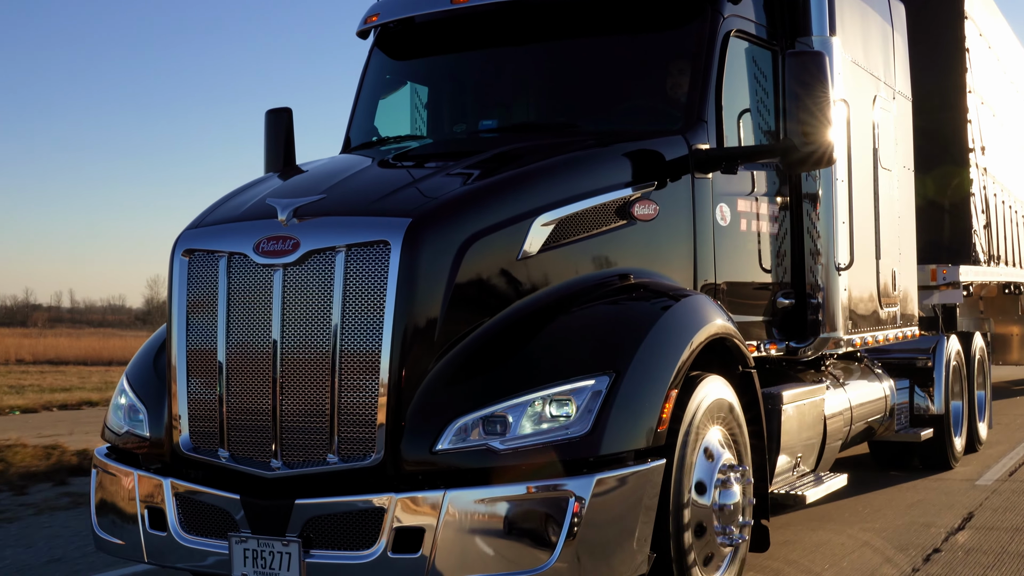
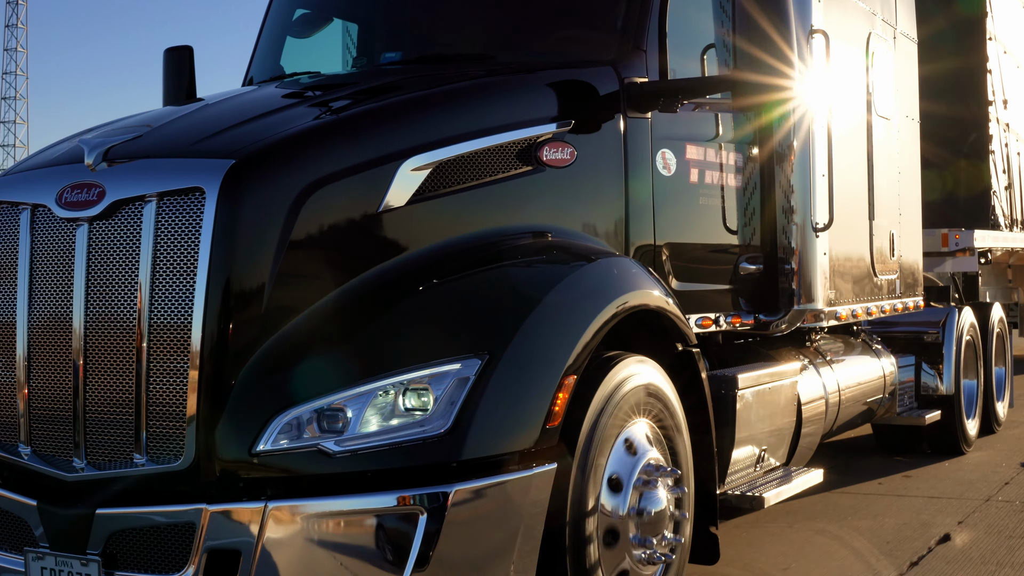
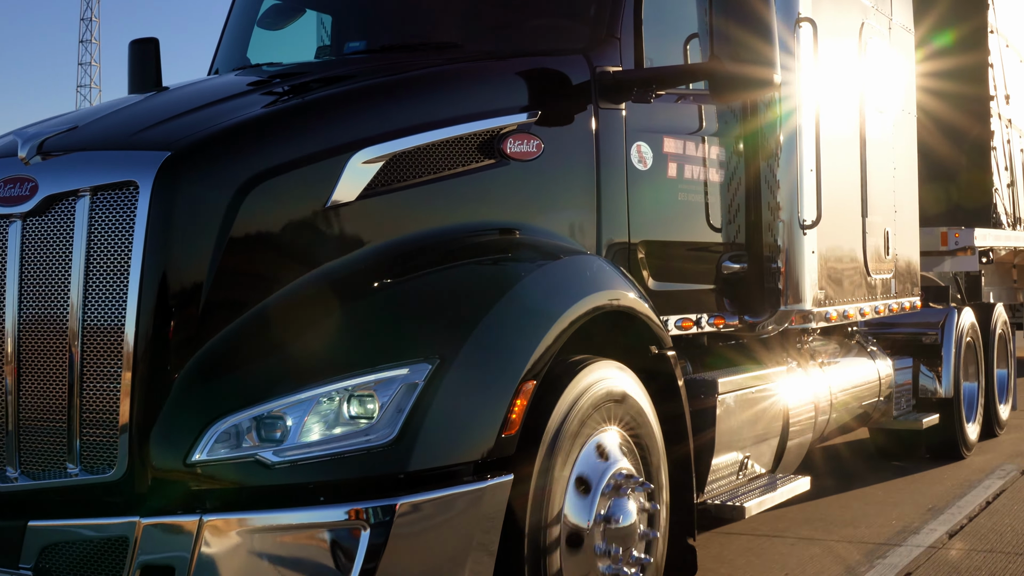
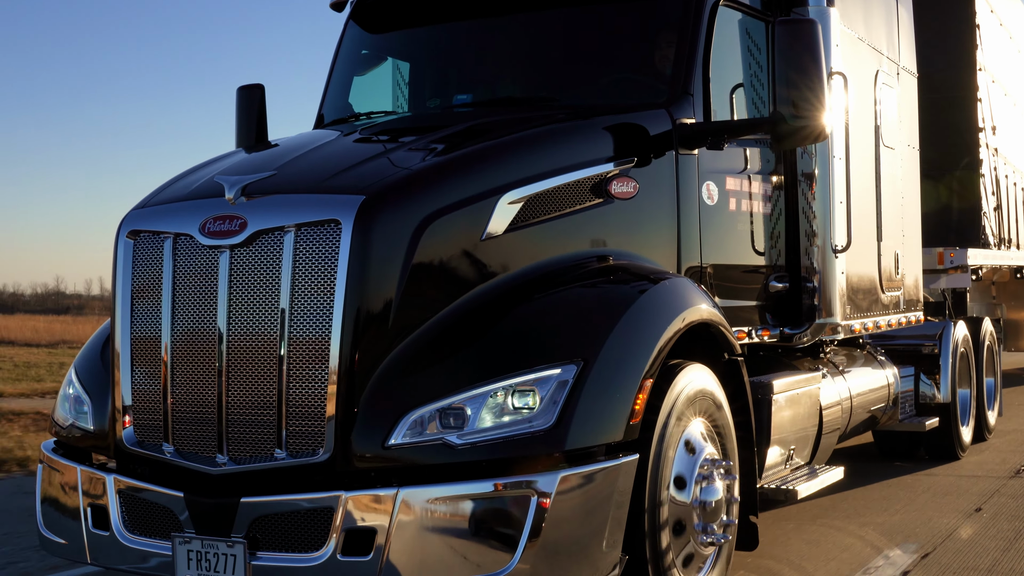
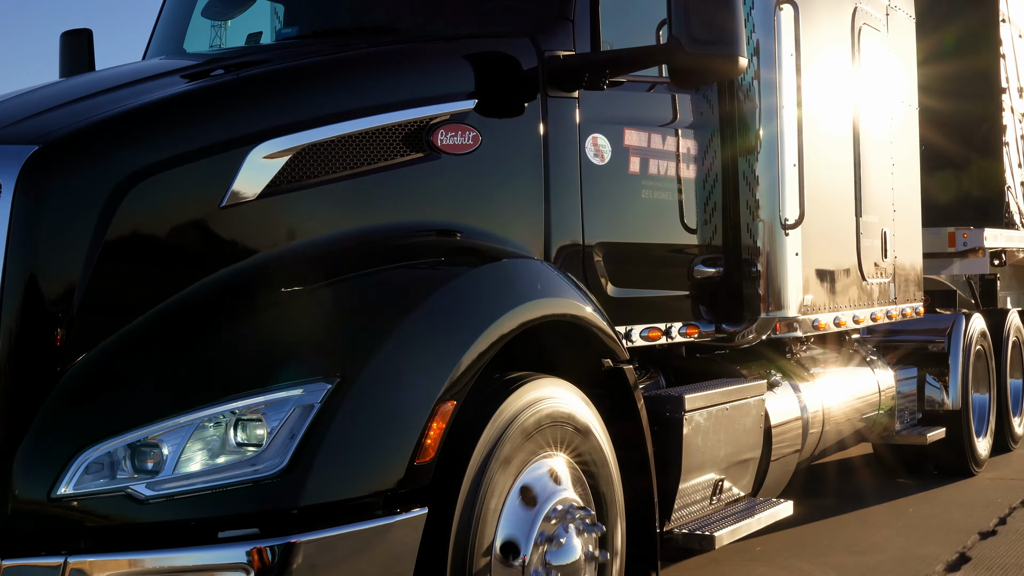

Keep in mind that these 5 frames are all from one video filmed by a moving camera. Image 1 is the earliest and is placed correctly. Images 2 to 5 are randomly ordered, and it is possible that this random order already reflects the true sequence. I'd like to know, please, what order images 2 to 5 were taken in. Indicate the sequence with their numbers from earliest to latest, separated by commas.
4, 2, 3, 5
